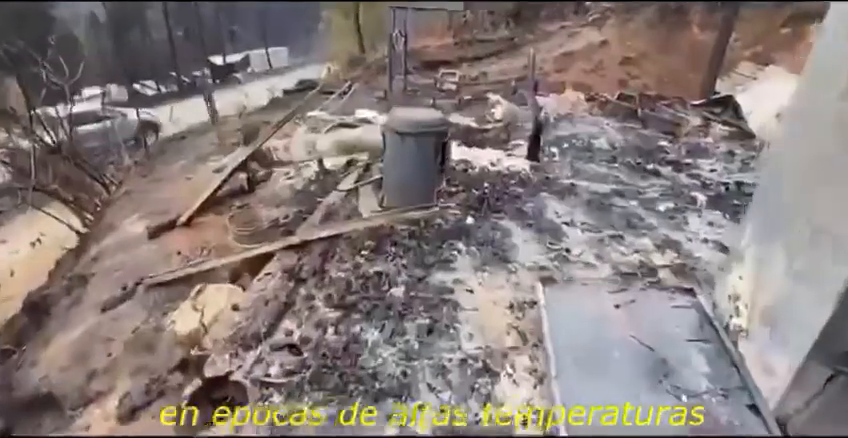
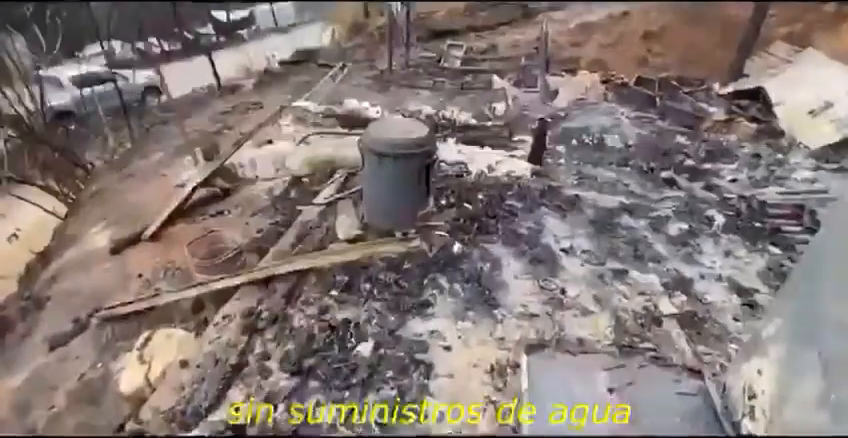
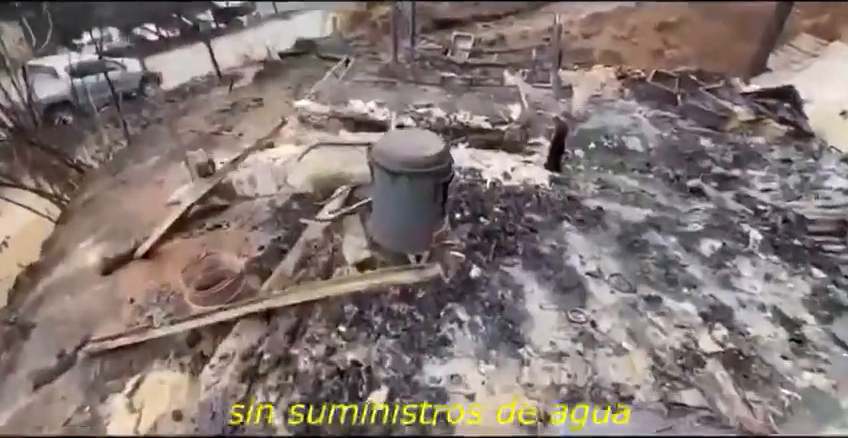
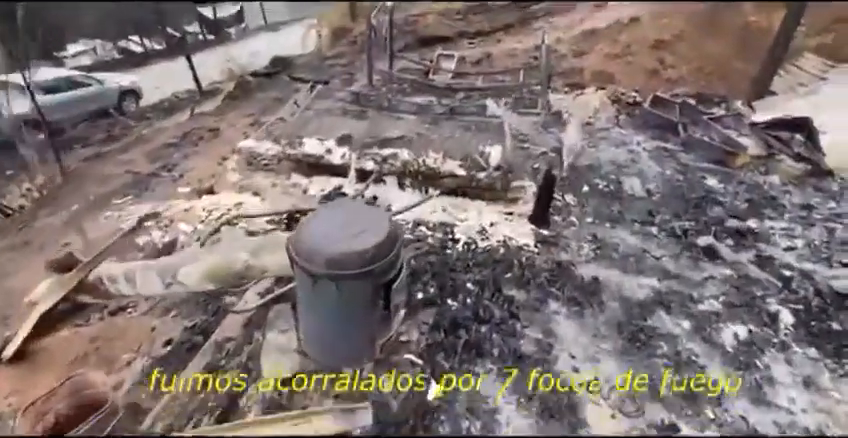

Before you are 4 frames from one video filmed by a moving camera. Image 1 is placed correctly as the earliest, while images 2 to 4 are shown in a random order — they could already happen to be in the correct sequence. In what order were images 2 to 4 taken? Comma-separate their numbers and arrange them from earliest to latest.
2, 3, 4
